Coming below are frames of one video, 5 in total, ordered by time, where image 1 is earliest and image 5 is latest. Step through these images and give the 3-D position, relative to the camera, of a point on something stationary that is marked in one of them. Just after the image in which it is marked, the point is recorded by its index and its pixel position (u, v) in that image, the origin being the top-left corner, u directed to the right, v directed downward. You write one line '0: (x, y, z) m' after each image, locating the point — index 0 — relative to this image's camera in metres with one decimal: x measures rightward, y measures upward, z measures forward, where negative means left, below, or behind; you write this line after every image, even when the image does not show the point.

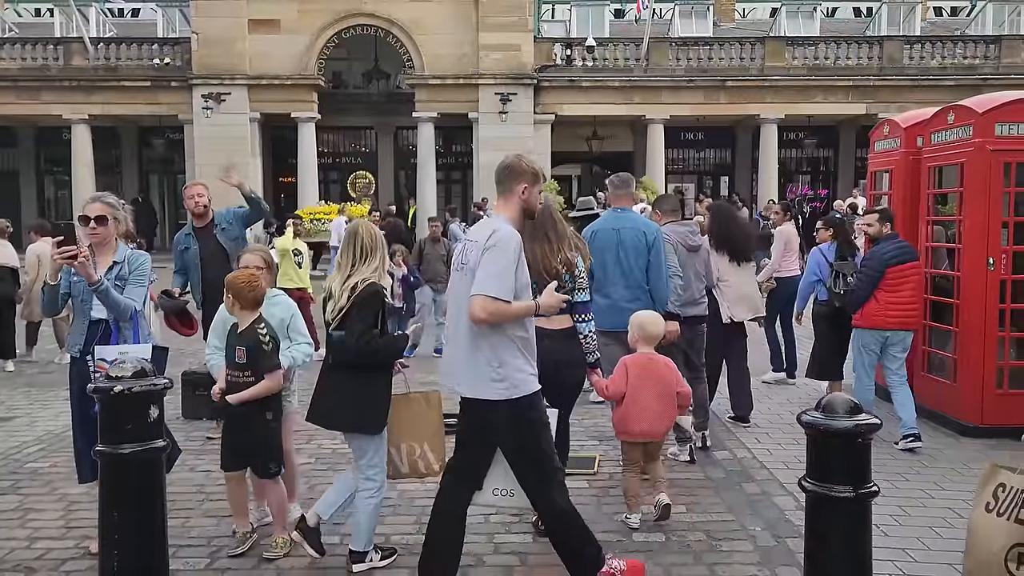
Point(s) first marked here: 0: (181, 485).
0: (-2.2, -1.3, +5.5) m
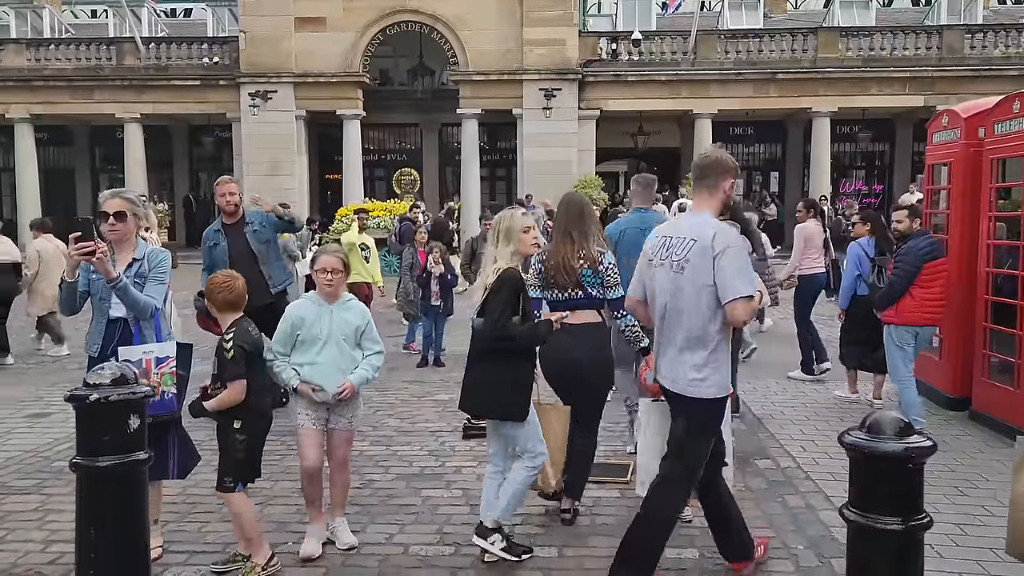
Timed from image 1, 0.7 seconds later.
0: (-2.0, -1.3, +5.4) m
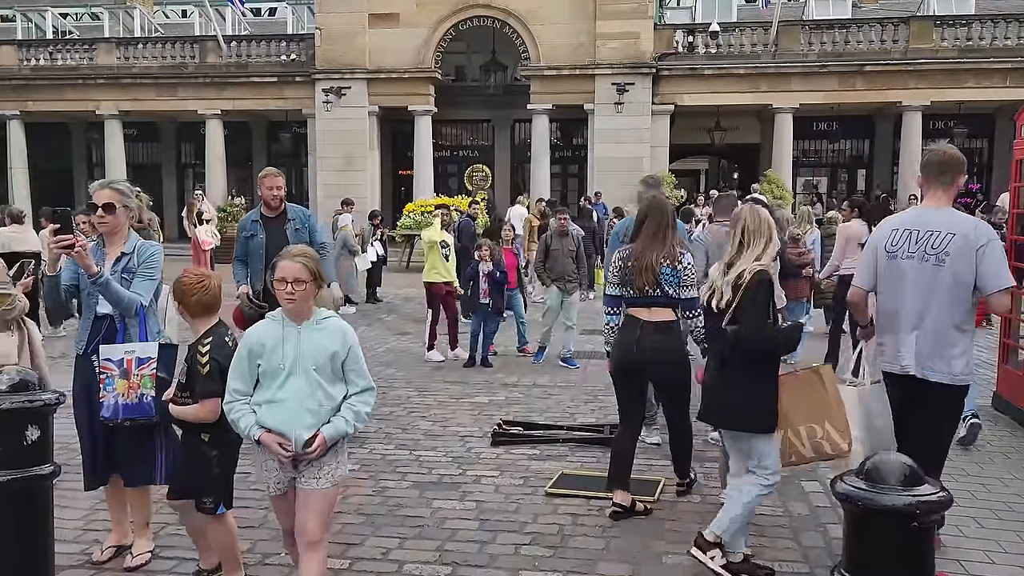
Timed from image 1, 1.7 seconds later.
0: (-1.9, -1.3, +5.2) m
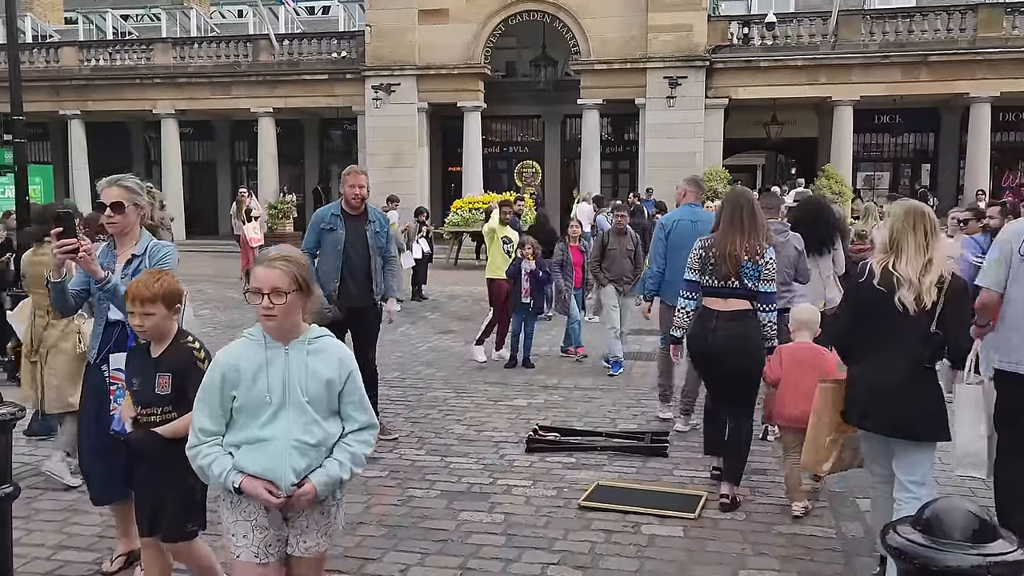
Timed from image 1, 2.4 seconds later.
0: (-1.7, -1.3, +5.1) m
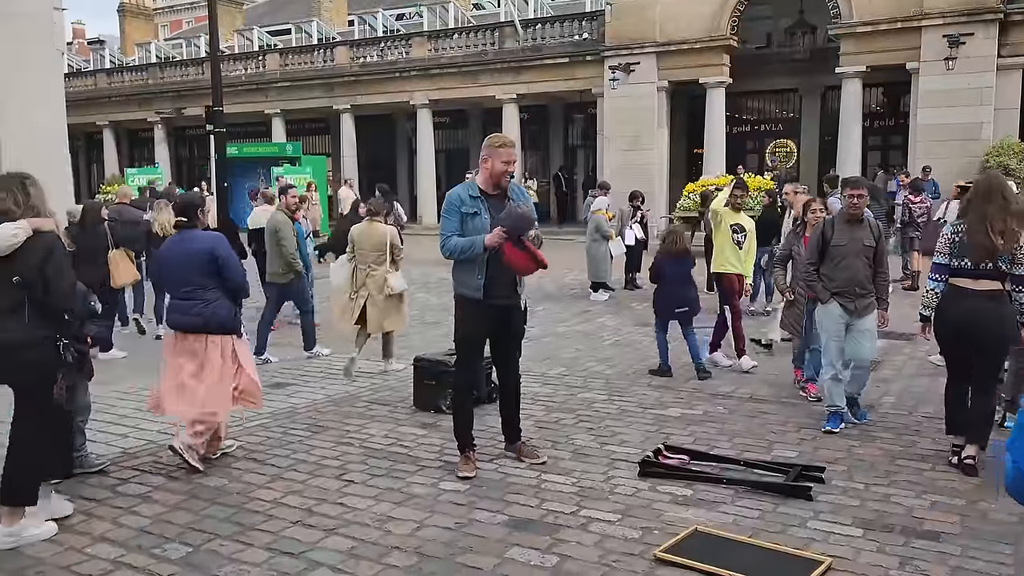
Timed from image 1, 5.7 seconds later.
0: (-1.2, -1.2, +4.9) m
